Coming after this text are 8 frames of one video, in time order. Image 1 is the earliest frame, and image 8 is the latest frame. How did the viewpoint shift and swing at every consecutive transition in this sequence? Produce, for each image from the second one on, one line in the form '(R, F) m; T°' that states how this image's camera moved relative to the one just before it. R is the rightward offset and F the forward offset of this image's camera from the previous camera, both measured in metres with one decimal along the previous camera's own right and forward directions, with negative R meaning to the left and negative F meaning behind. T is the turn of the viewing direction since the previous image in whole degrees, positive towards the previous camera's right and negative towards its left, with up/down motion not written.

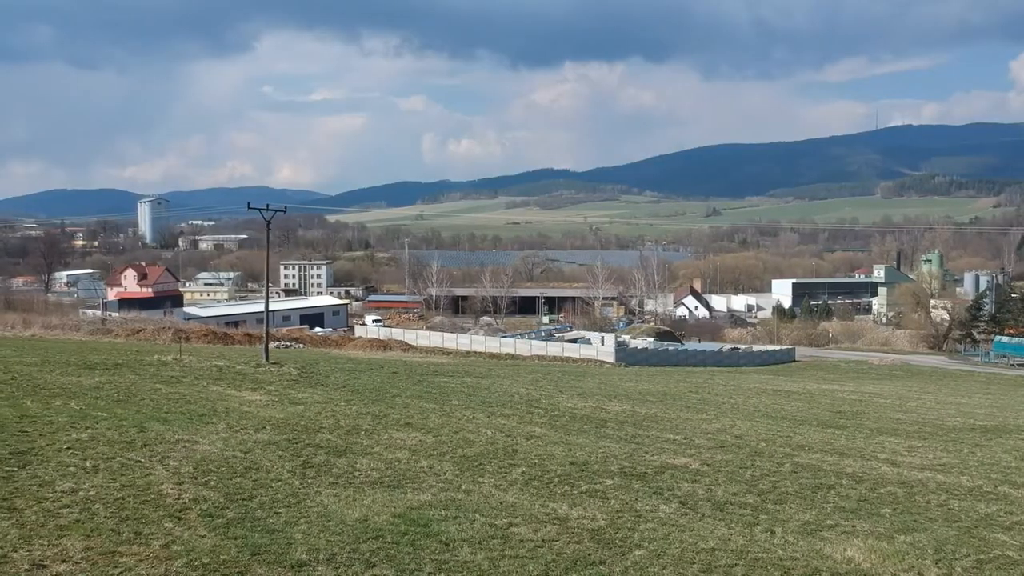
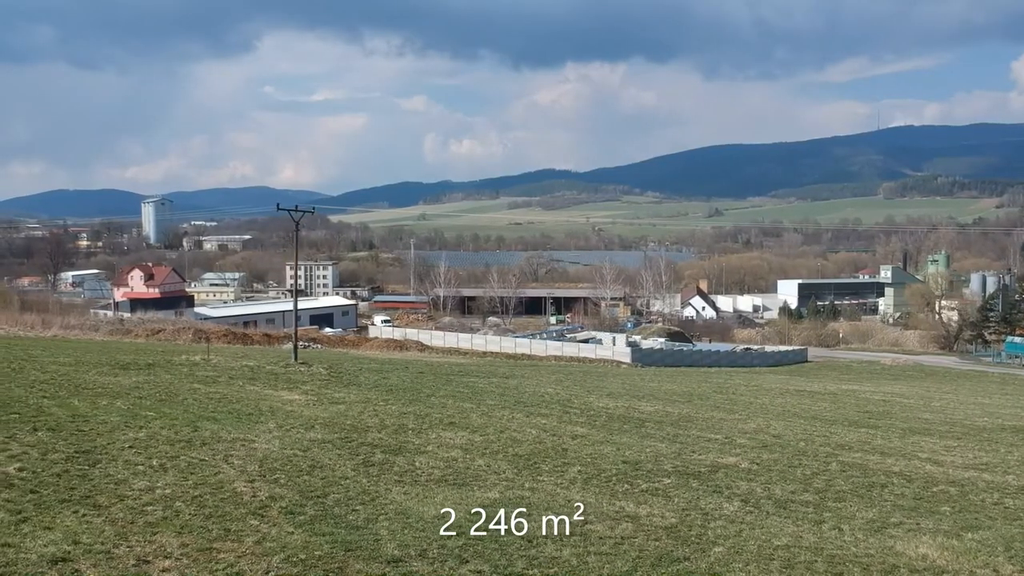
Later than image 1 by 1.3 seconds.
(-0.4, -0.1) m; 0°
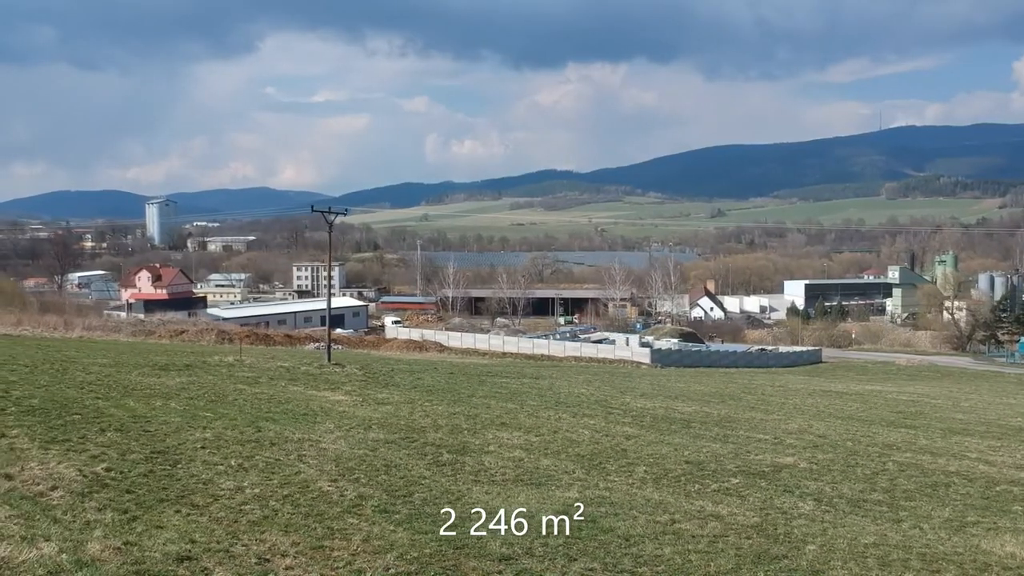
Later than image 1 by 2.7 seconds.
(-0.5, -0.1) m; 0°
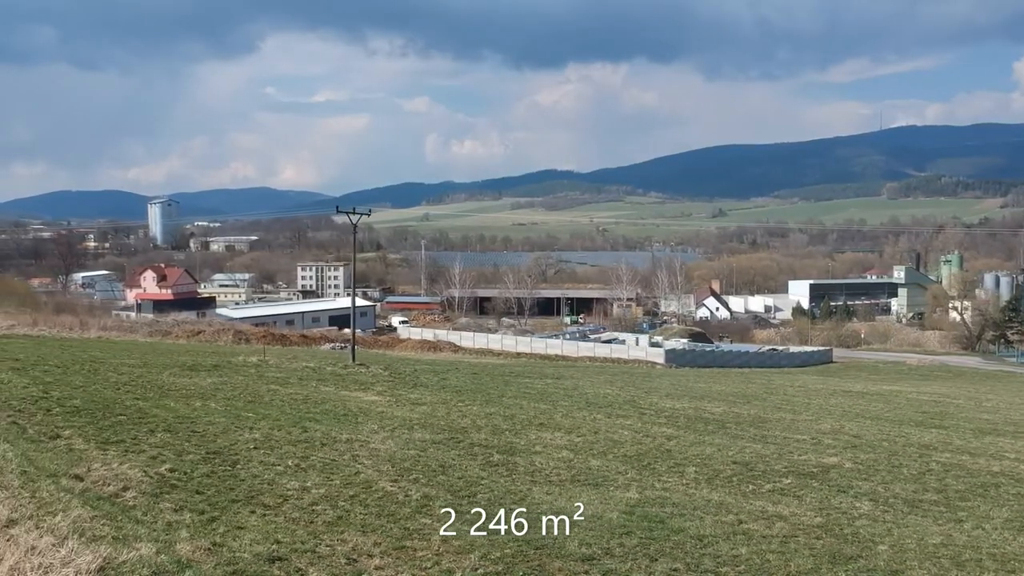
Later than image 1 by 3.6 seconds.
(-0.4, 0.0) m; 0°
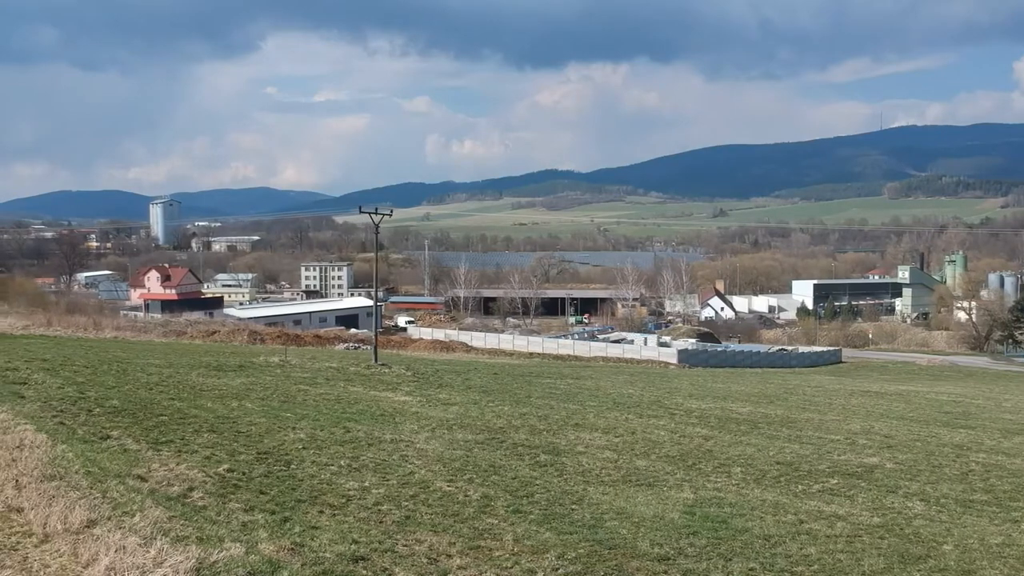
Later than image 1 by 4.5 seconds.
(-0.4, 0.0) m; 0°
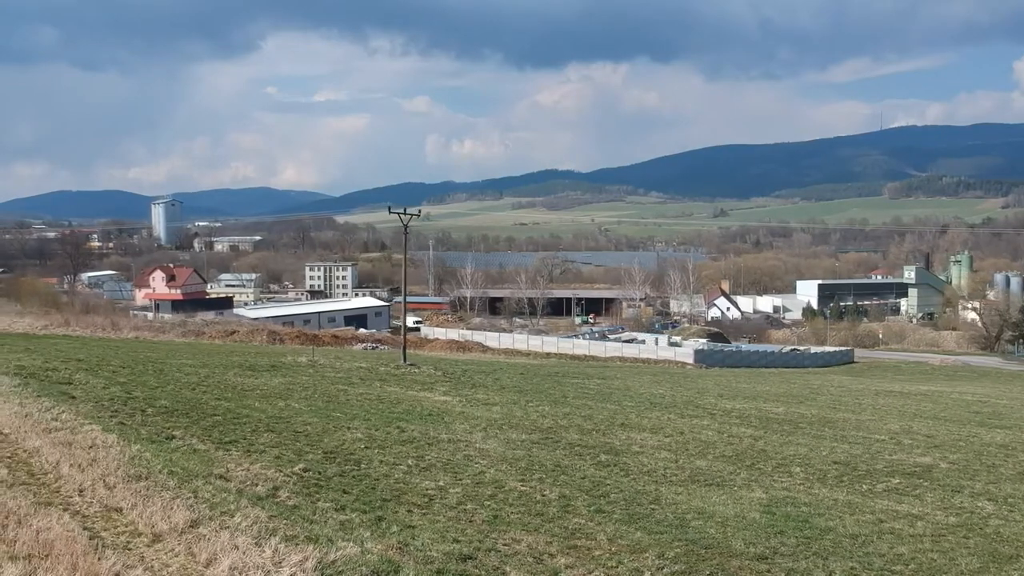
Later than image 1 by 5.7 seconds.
(-0.5, 0.0) m; 0°
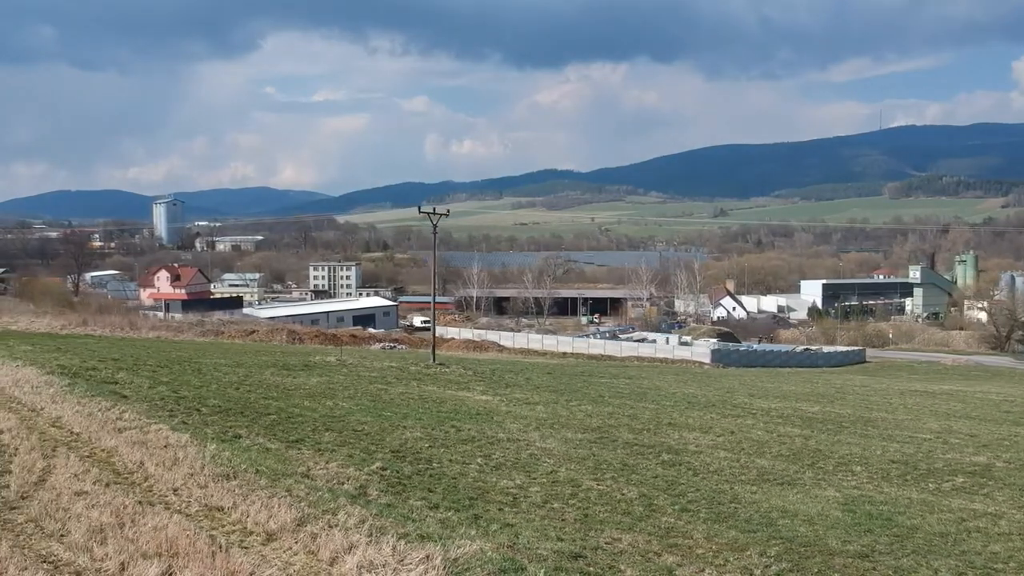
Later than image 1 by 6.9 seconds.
(-0.5, 0.0) m; 0°
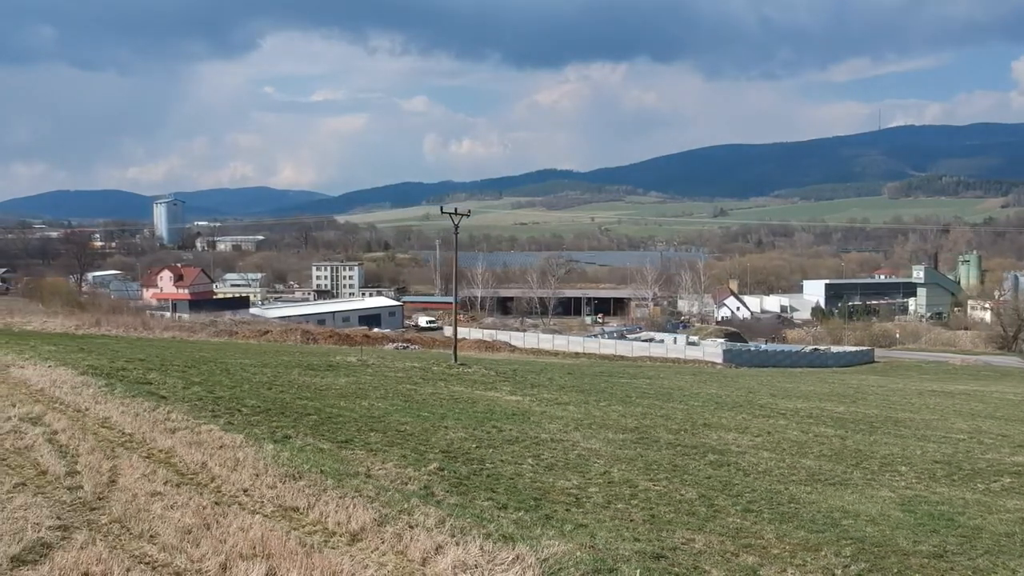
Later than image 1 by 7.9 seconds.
(-0.4, 0.0) m; 0°
